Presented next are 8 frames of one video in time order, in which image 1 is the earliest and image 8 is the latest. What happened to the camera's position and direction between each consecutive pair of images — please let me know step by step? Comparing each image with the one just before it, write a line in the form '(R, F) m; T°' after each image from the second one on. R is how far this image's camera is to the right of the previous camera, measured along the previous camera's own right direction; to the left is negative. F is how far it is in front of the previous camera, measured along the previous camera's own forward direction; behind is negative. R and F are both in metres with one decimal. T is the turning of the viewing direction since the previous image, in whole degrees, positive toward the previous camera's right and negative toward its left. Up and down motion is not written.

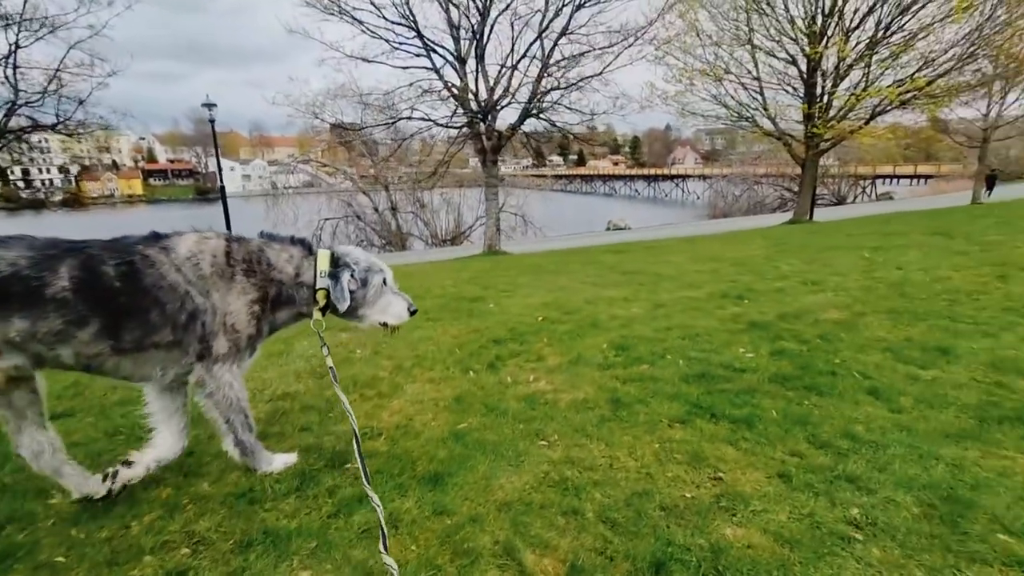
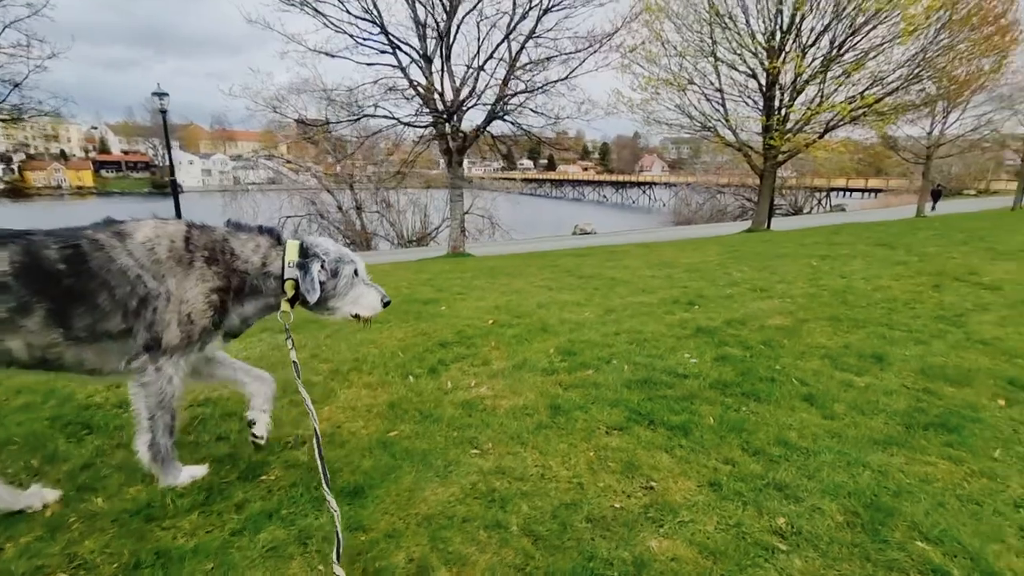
(+0.2, +0.1) m; +4°
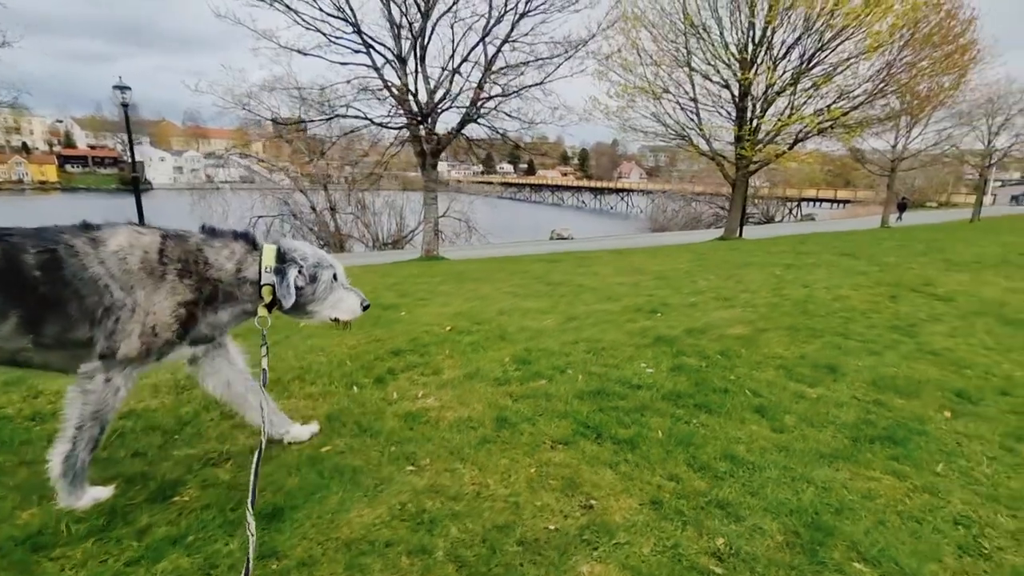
(+0.2, +0.1) m; +2°
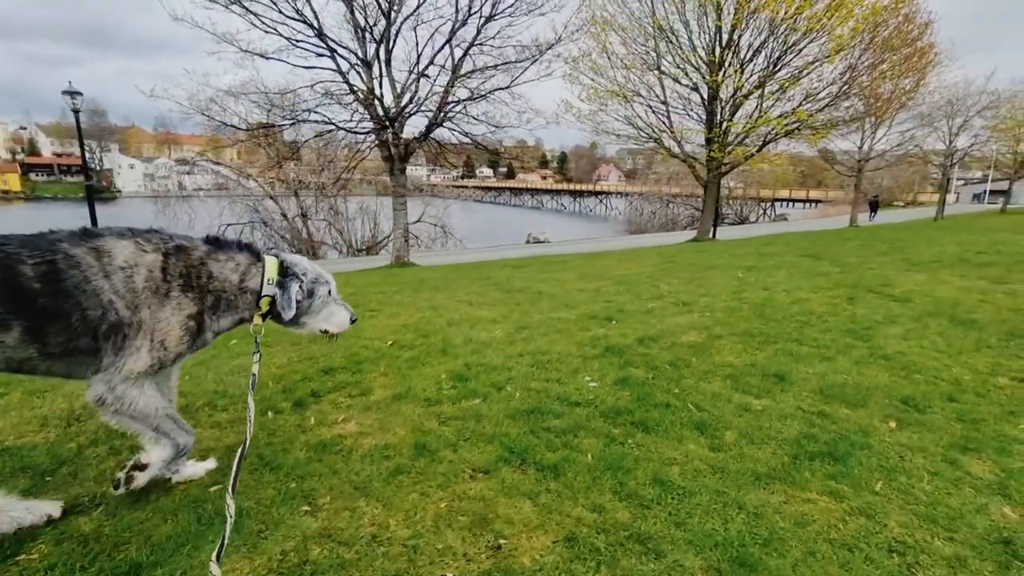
(+0.4, +0.2) m; +2°
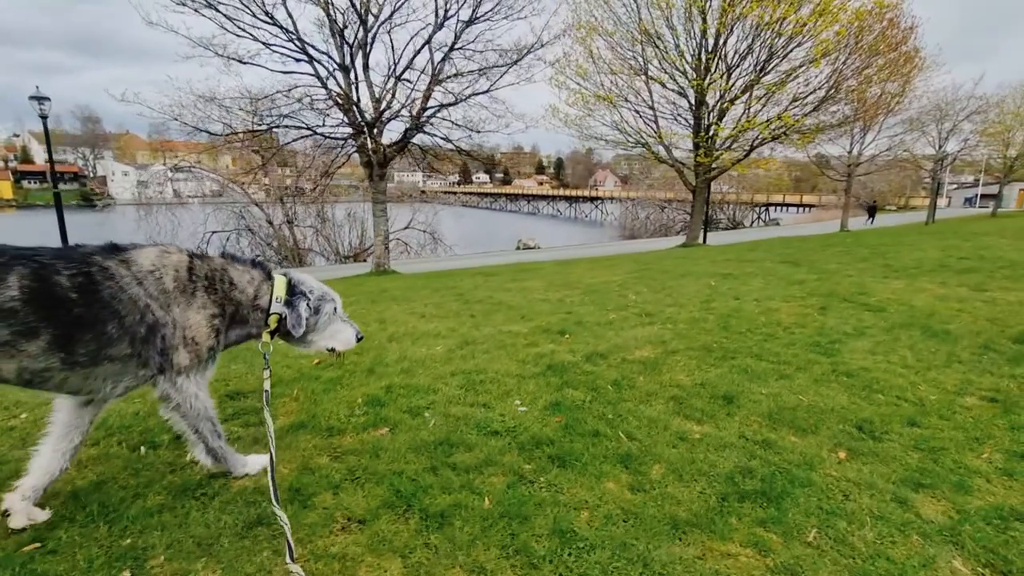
(+0.6, +0.4) m; 0°
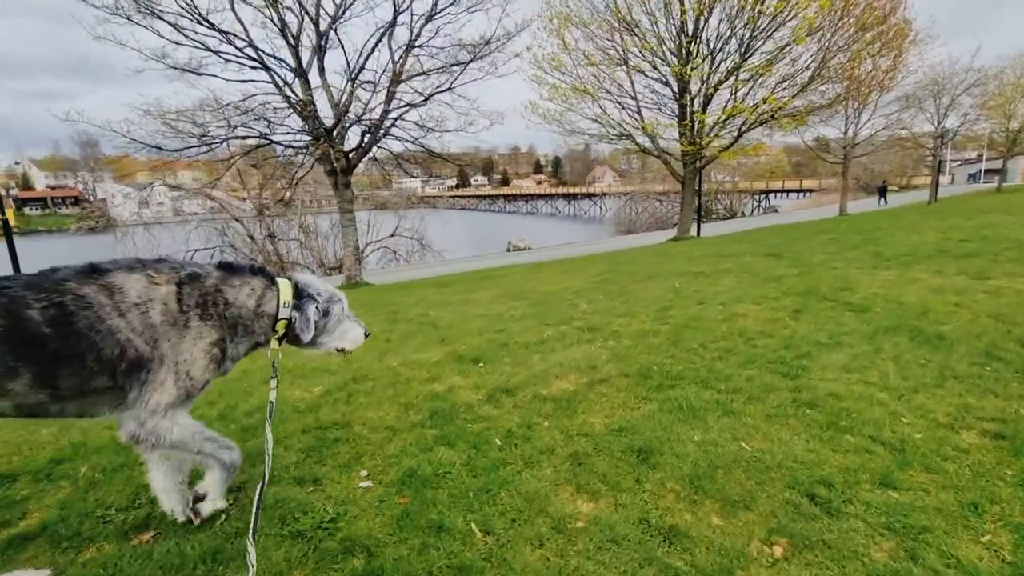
(+1.1, +1.0) m; -1°
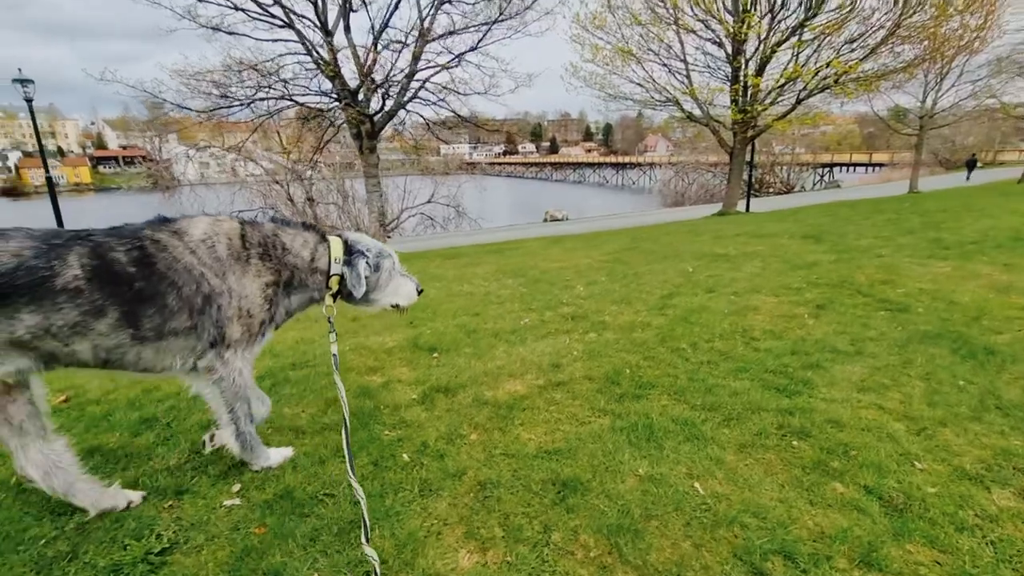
(+0.8, +0.7) m; -5°
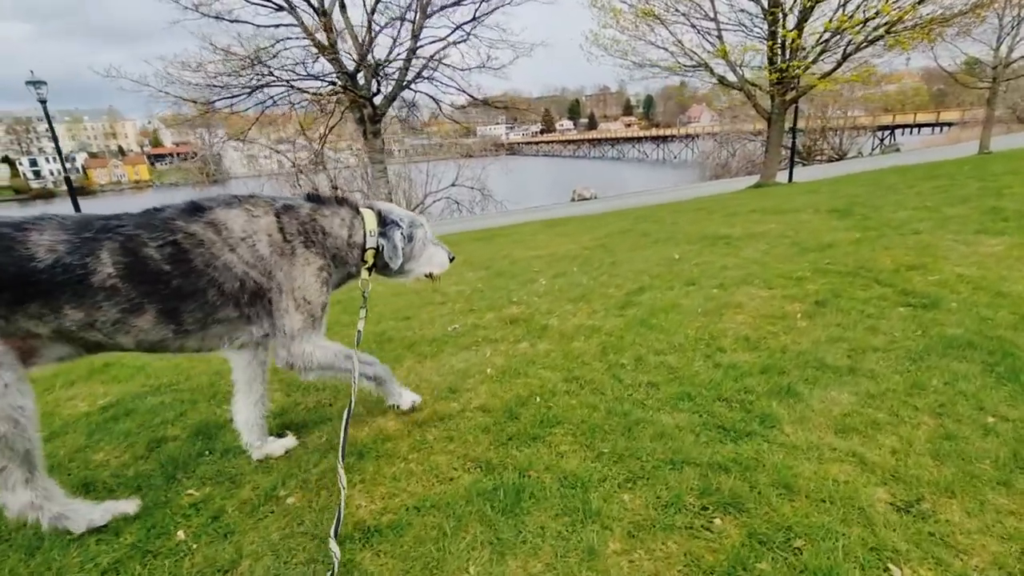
(+1.1, +0.9) m; -5°
